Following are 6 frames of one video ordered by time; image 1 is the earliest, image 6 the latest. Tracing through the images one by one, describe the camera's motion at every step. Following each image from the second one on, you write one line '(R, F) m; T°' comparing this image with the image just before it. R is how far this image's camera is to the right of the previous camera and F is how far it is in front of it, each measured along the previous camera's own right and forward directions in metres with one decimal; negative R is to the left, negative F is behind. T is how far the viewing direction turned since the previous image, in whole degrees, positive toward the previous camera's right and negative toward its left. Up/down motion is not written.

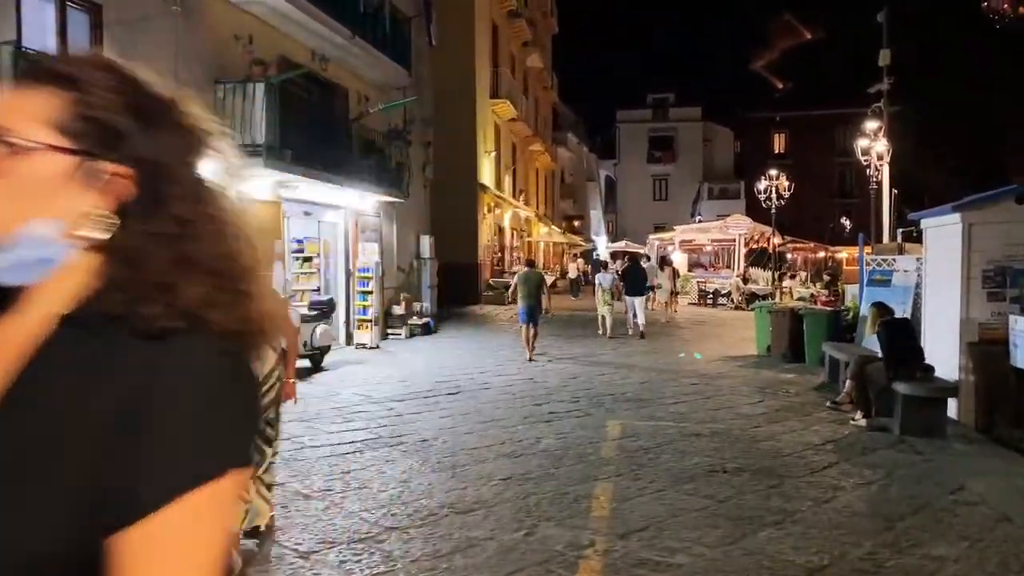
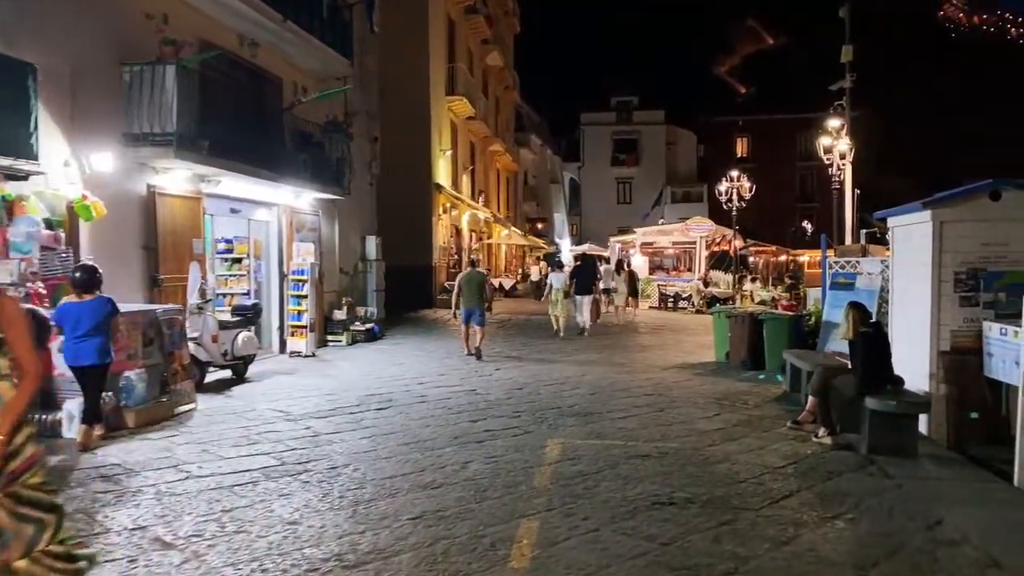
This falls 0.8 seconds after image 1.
(+0.3, +0.8) m; +2°
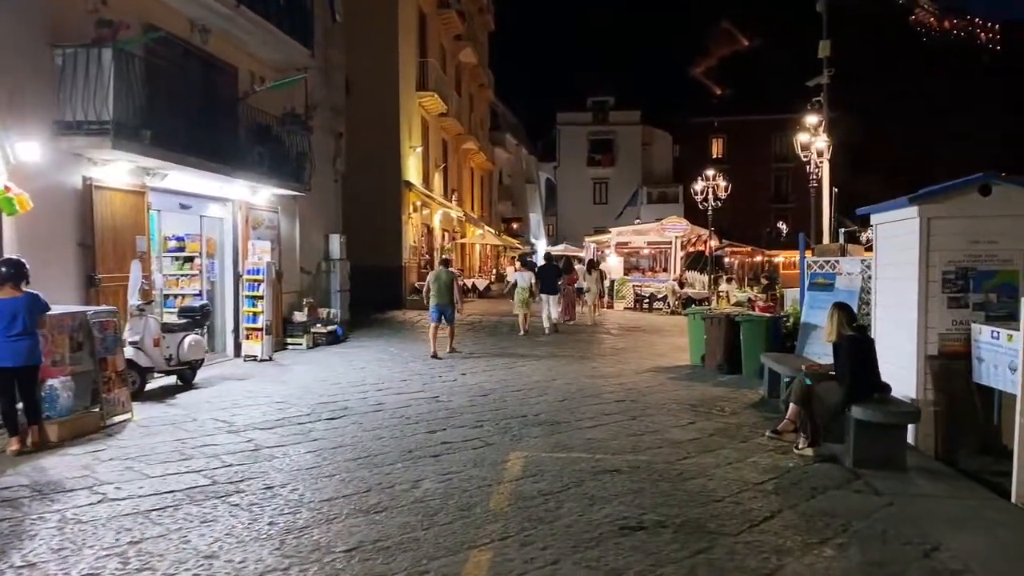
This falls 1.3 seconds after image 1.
(+0.1, +0.5) m; +2°
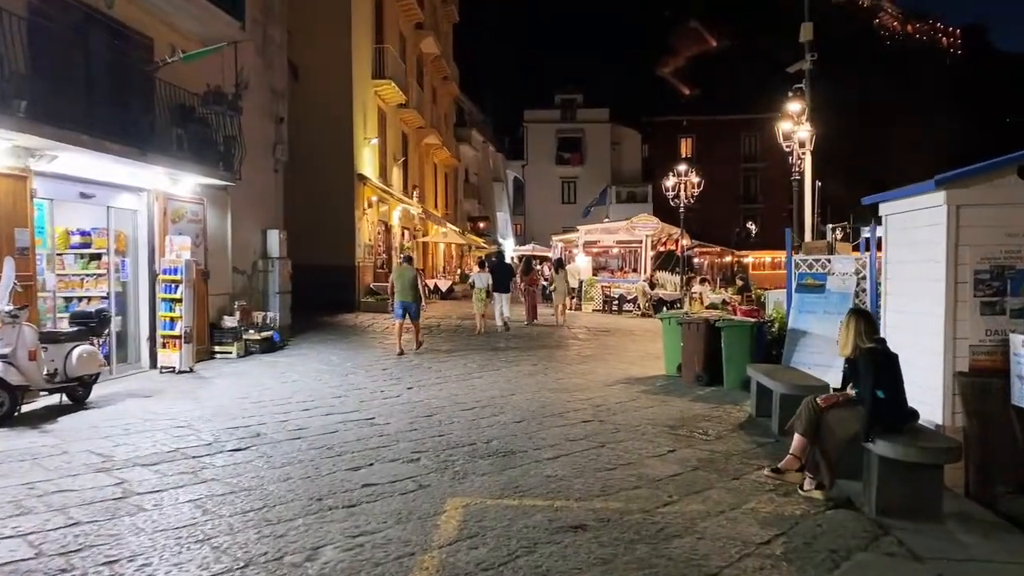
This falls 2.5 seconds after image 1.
(+0.2, +1.3) m; +2°
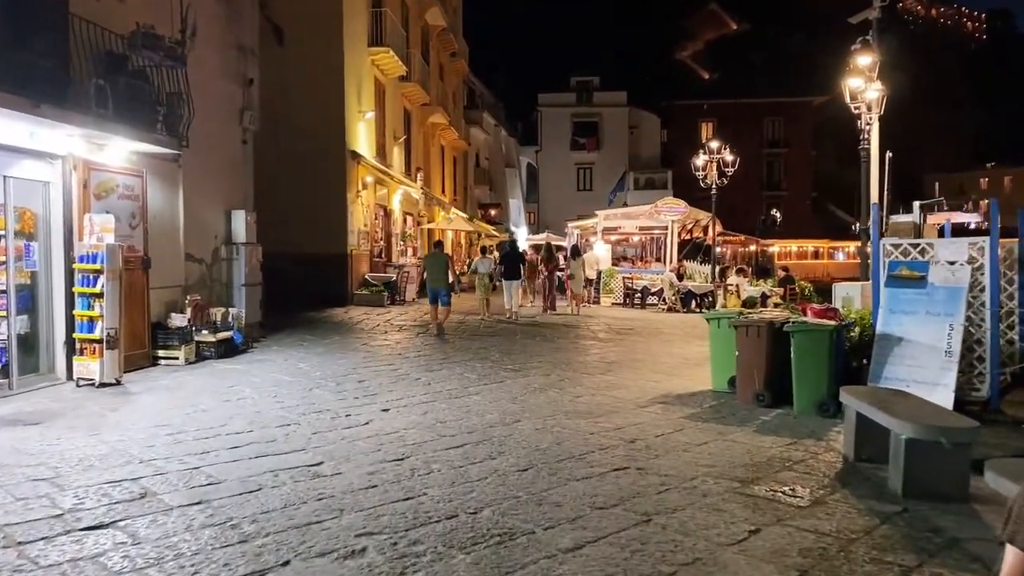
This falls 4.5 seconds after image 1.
(+0.1, +2.3) m; -1°
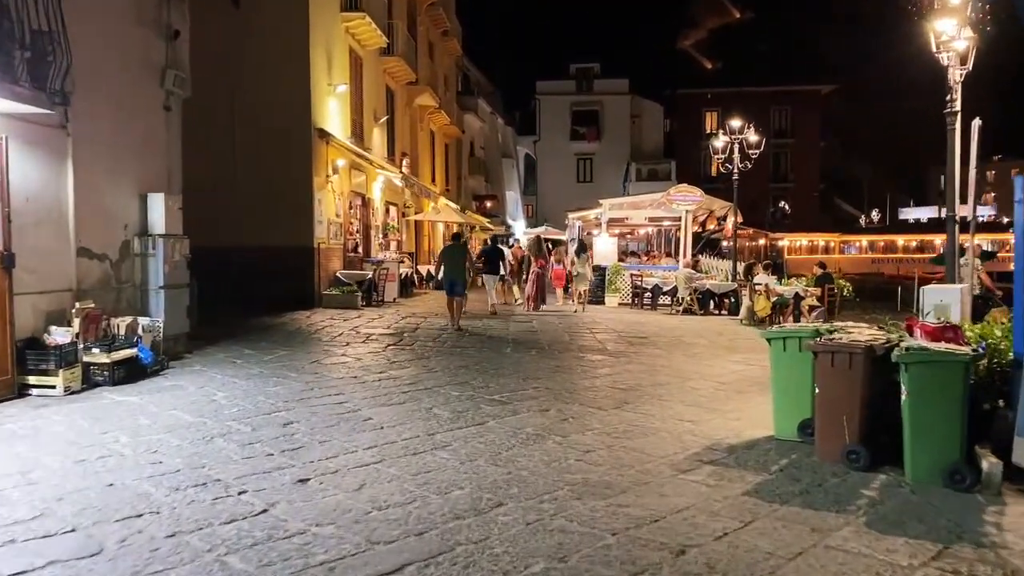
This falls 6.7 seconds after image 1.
(+0.1, +2.5) m; 0°
